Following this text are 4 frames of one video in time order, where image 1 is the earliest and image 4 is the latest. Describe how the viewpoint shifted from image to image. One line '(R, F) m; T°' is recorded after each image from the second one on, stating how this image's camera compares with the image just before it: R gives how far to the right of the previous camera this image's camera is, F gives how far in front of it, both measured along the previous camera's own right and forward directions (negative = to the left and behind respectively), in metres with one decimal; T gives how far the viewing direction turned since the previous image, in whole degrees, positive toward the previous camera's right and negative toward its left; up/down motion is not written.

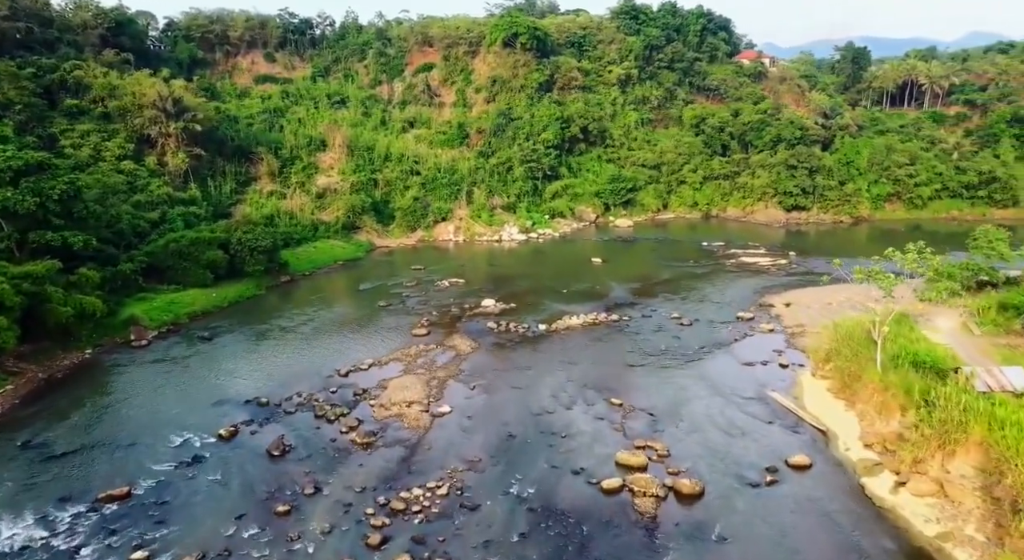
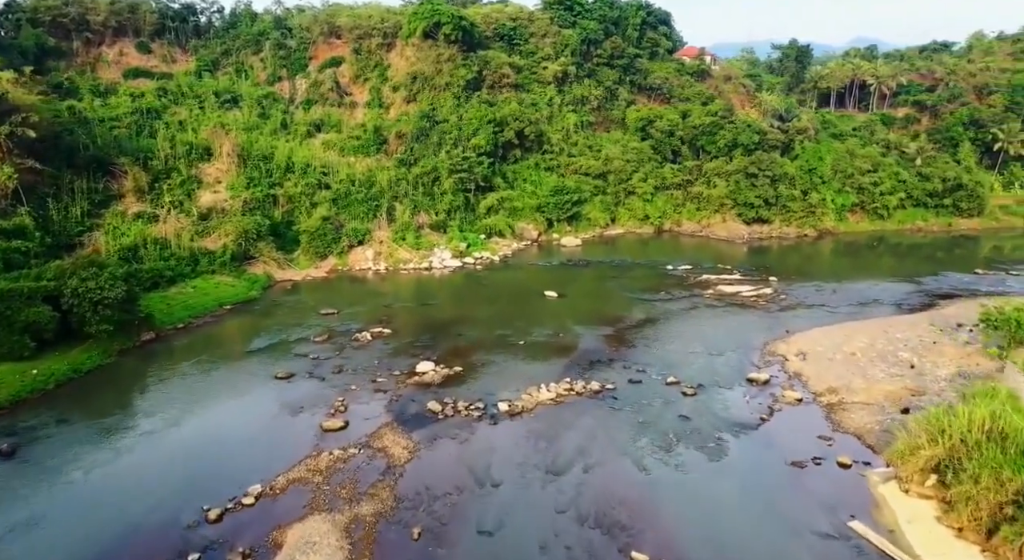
(-1.0, +8.6) m; +7°
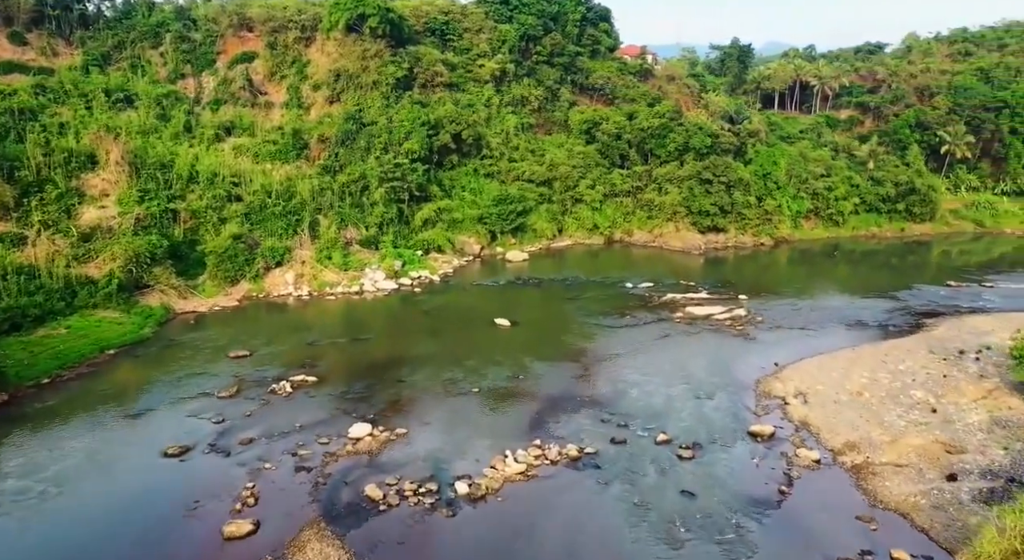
(-0.7, +5.0) m; +6°
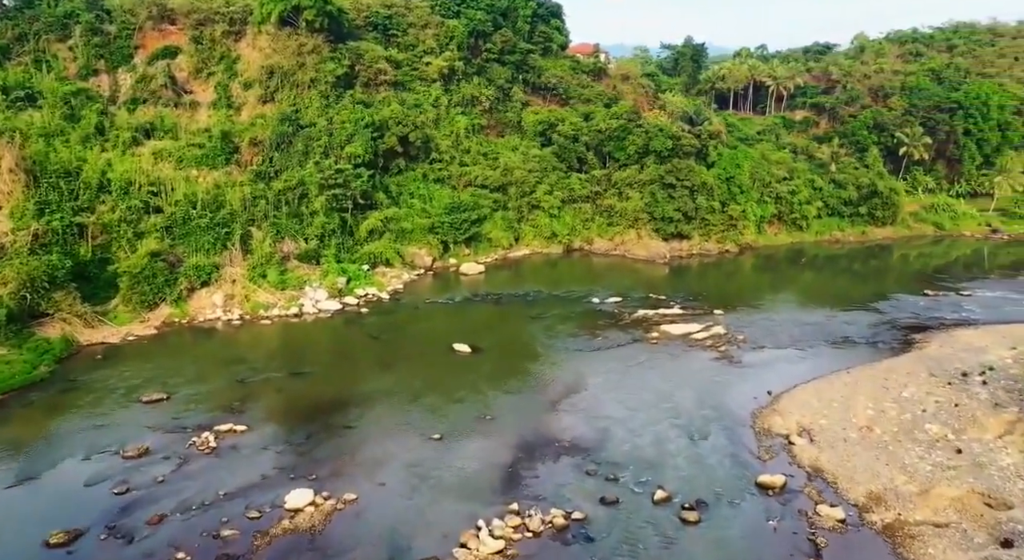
(-0.6, +3.5) m; +4°
